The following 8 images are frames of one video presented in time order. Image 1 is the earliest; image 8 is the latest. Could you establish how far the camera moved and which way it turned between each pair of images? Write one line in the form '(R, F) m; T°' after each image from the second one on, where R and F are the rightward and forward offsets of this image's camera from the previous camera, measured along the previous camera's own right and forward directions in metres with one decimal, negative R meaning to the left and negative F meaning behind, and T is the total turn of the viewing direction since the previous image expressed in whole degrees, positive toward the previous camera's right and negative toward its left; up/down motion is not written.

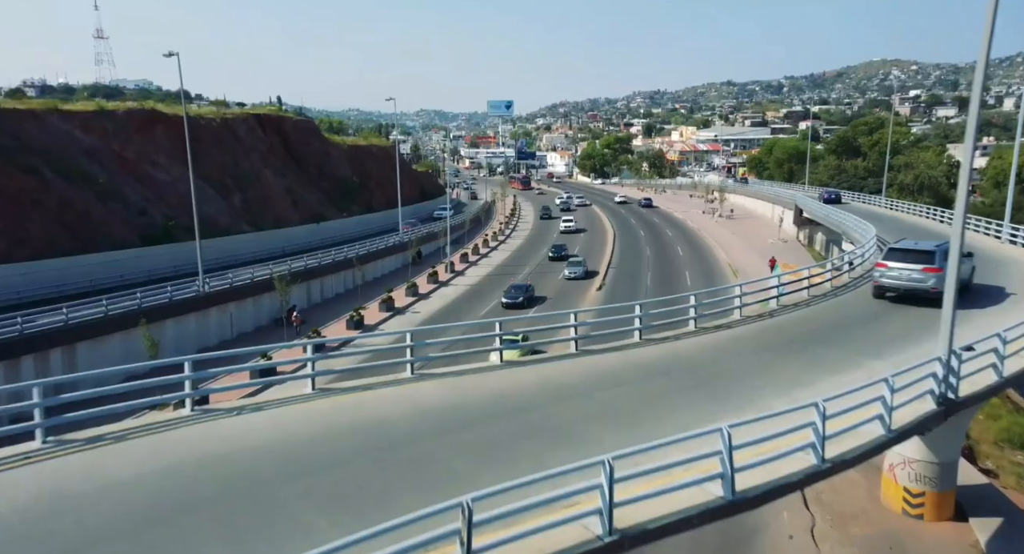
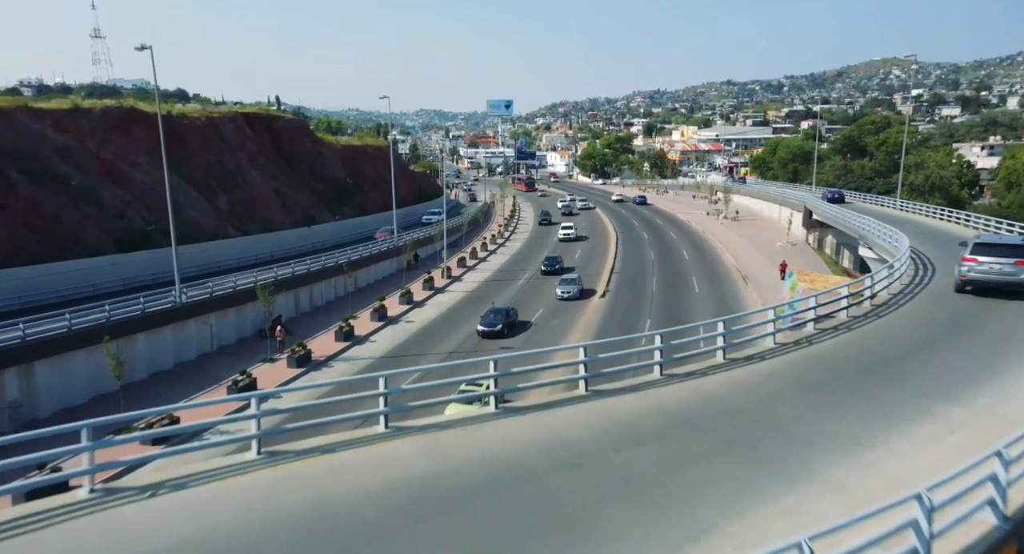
(0.0, +2.2) m; 0°
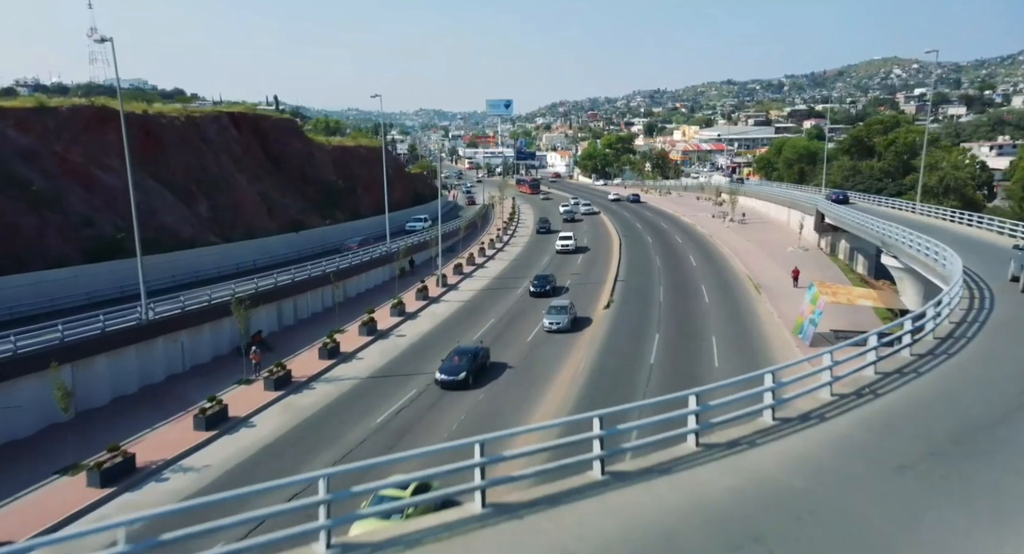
(+0.1, +2.7) m; 0°
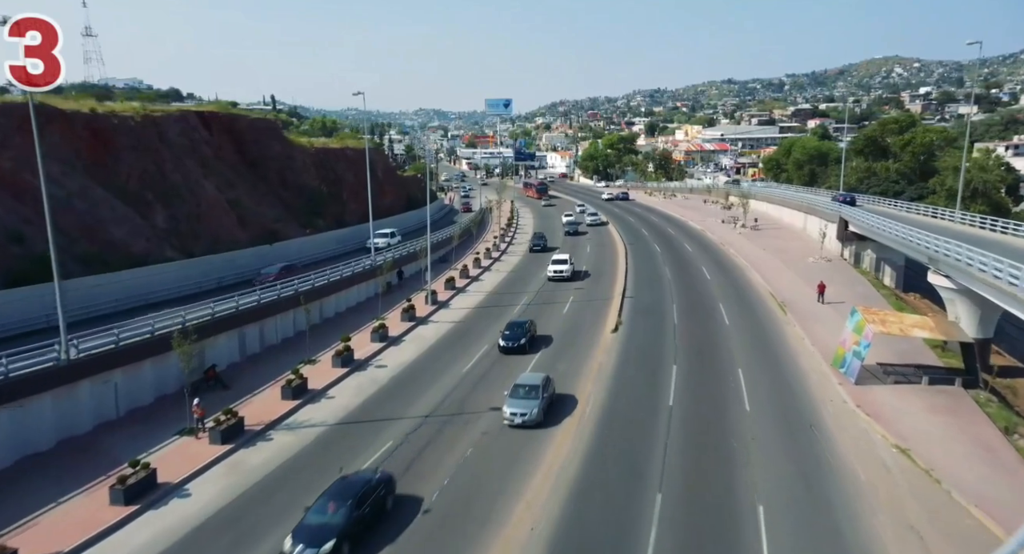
(+0.2, +4.7) m; 0°
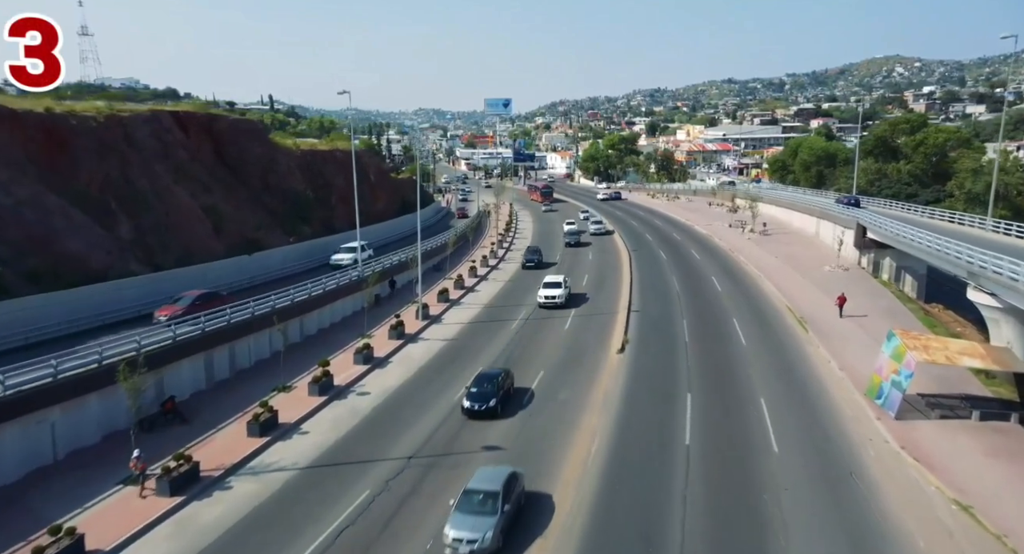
(+0.1, +3.2) m; 0°
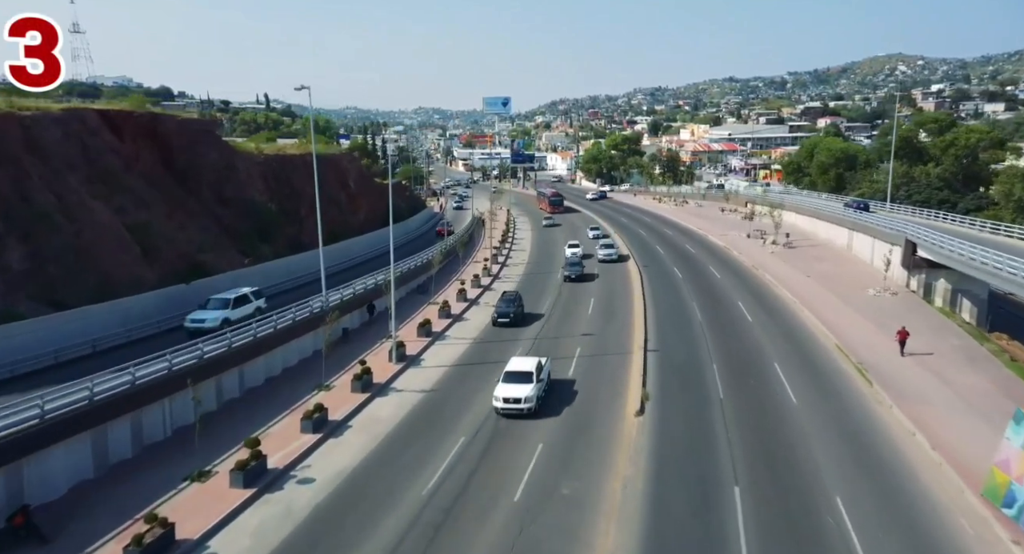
(+0.3, +7.2) m; 0°
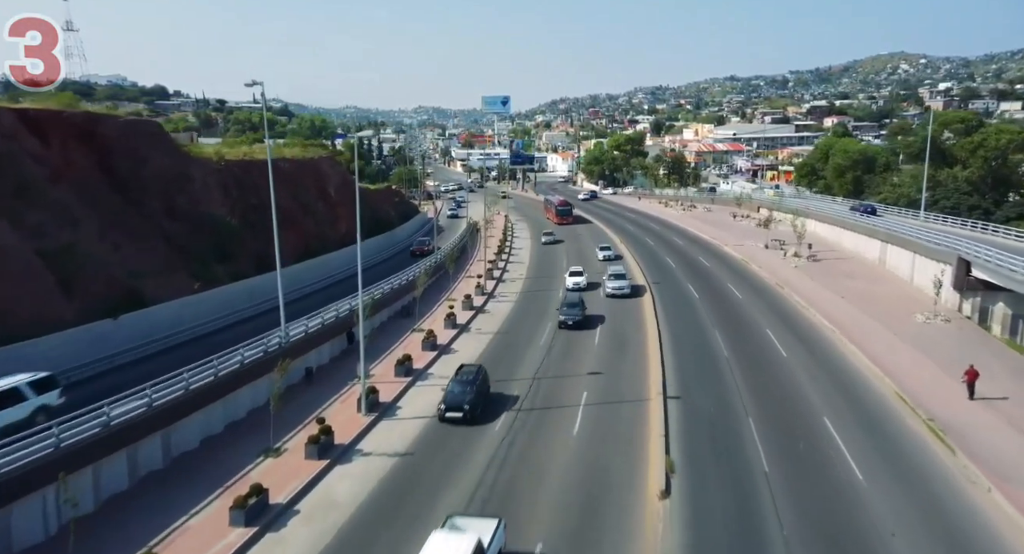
(+0.3, +5.9) m; 0°
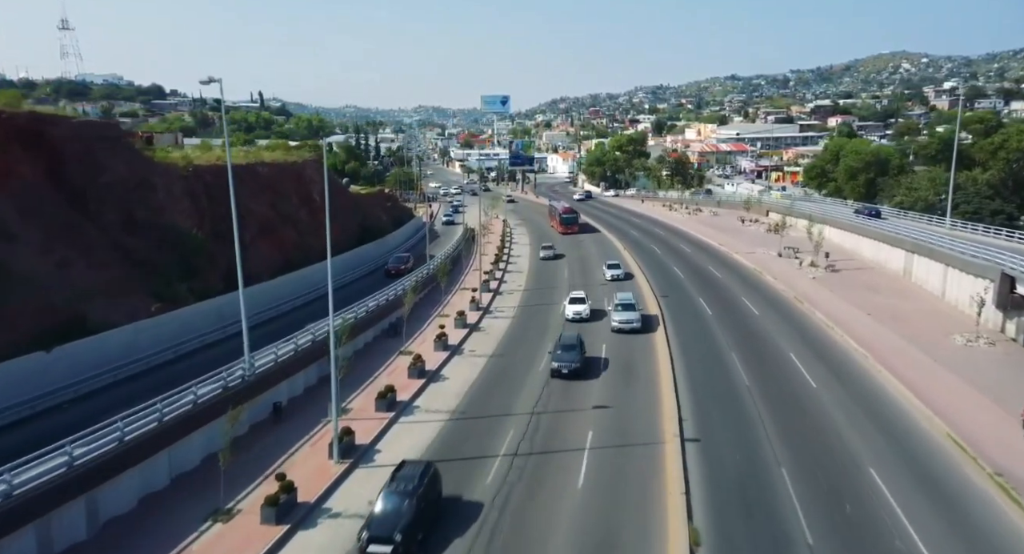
(+0.2, +3.8) m; 0°
